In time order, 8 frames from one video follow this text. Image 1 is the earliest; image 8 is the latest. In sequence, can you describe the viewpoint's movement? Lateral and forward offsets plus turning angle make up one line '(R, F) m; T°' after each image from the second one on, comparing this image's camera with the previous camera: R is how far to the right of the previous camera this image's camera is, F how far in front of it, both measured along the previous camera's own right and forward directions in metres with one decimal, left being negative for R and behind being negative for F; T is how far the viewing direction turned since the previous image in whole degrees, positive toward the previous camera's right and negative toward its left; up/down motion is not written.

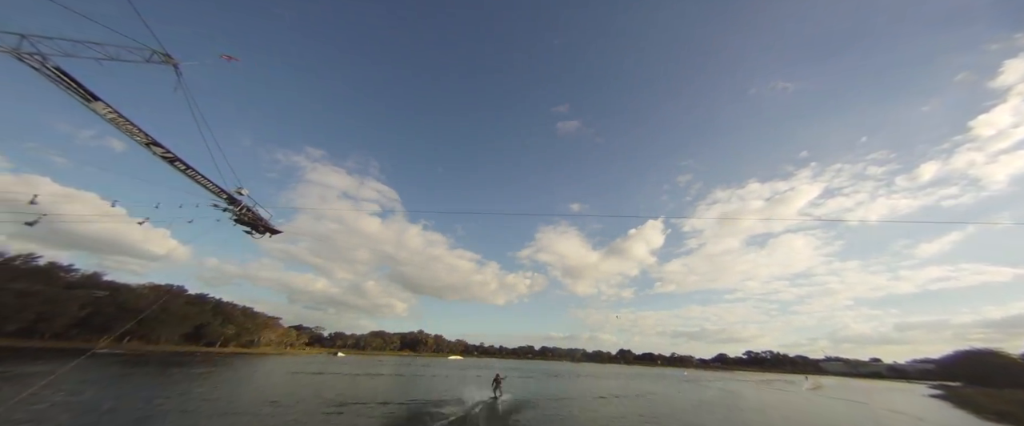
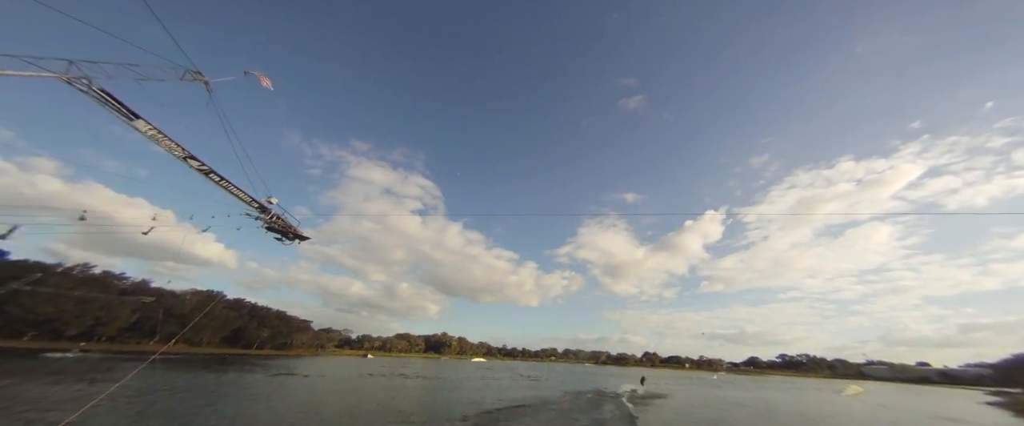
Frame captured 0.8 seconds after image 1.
(-2.5, +1.4) m; -3°
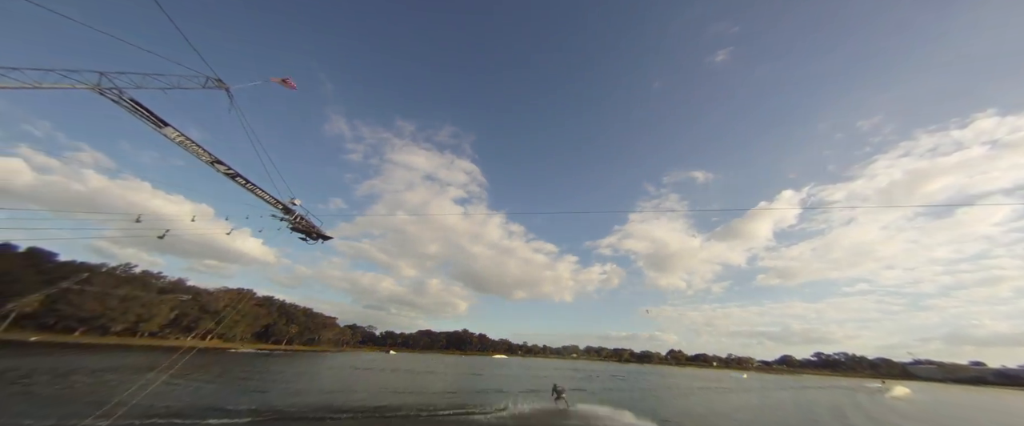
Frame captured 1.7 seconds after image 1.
(-2.4, +2.0) m; -3°
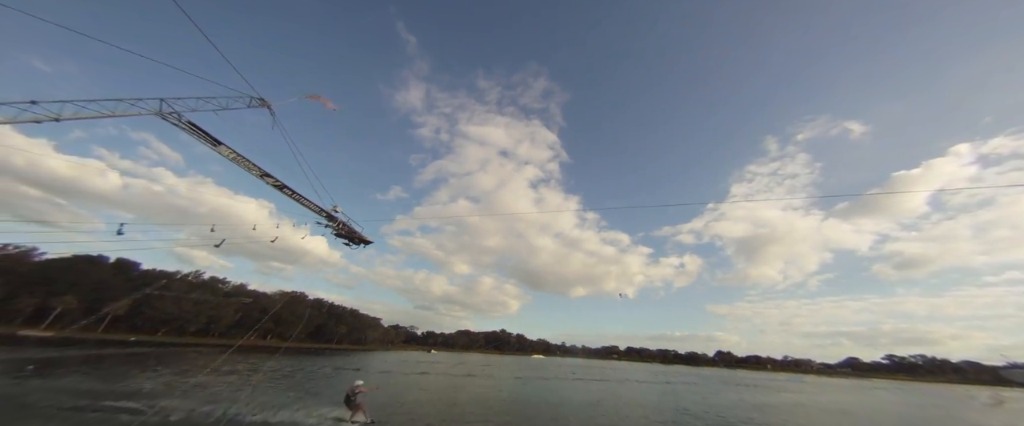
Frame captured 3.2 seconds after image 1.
(-3.6, +2.5) m; -5°
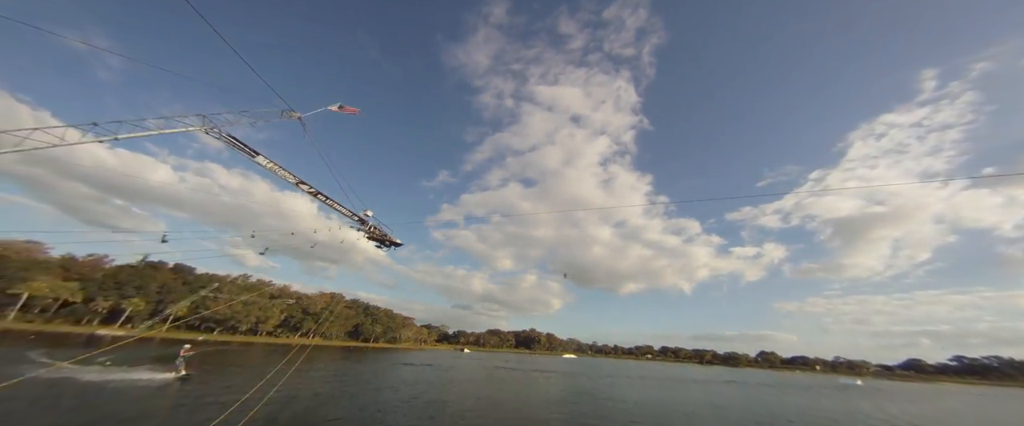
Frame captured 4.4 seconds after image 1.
(-2.6, +2.0) m; -4°
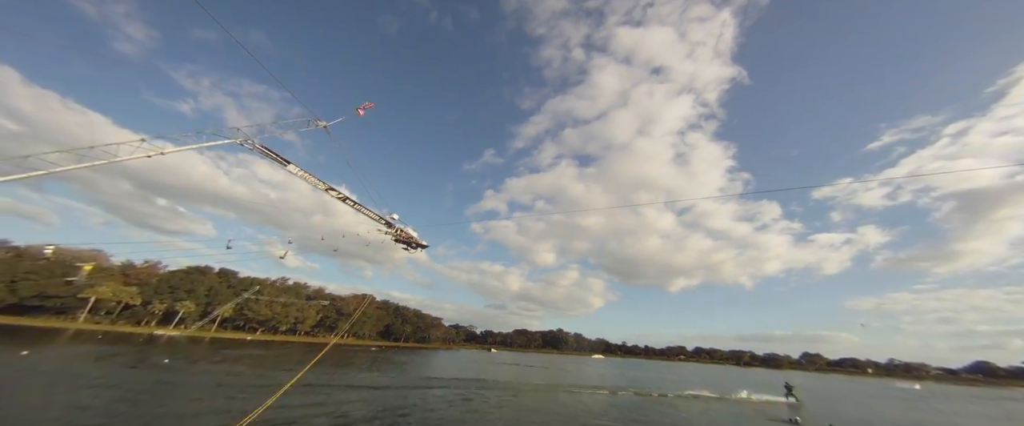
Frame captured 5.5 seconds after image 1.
(-2.2, +1.7) m; -4°
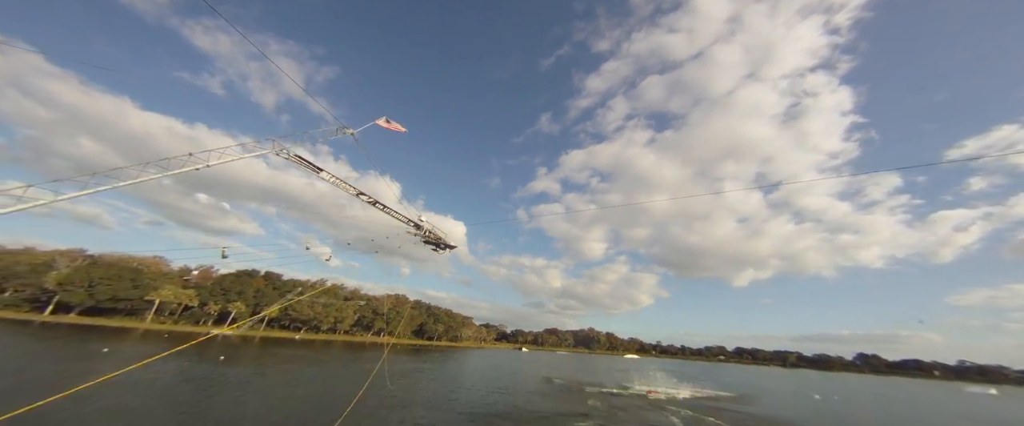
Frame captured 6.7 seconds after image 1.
(-2.2, +1.8) m; -4°
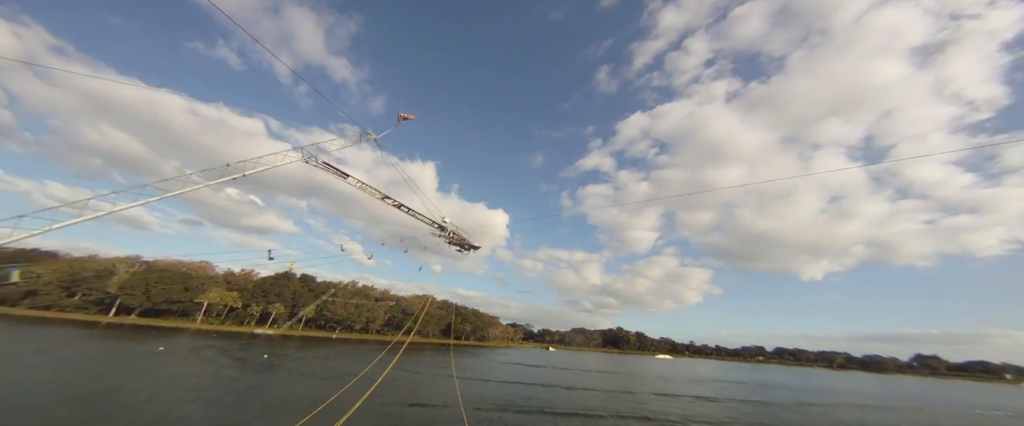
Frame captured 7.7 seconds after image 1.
(-1.9, +1.5) m; -4°
